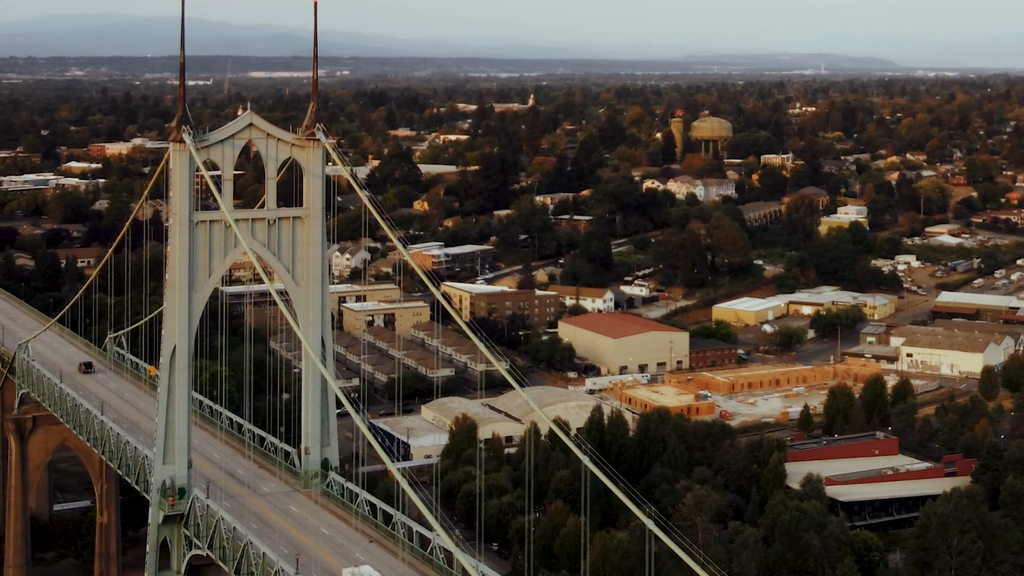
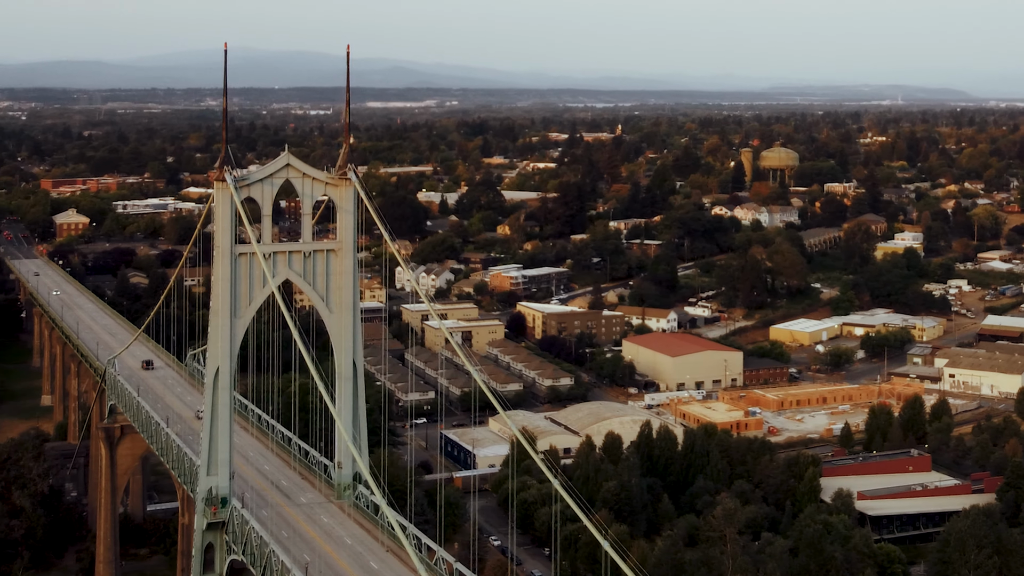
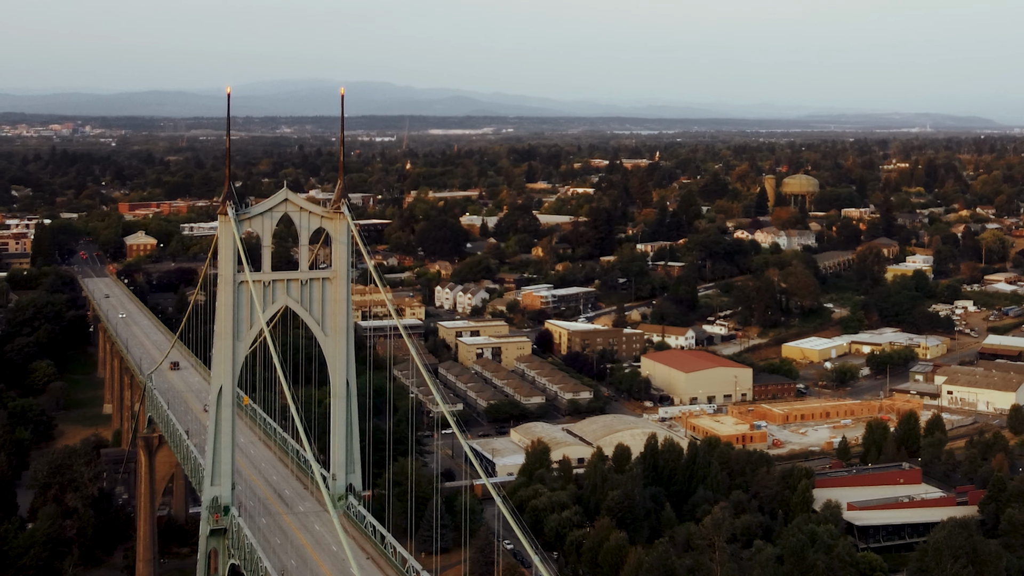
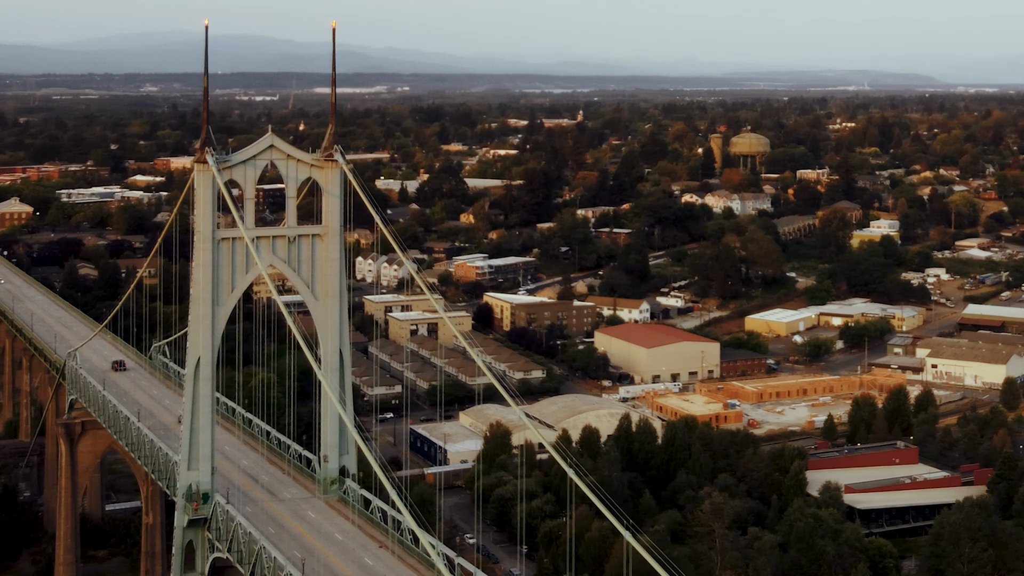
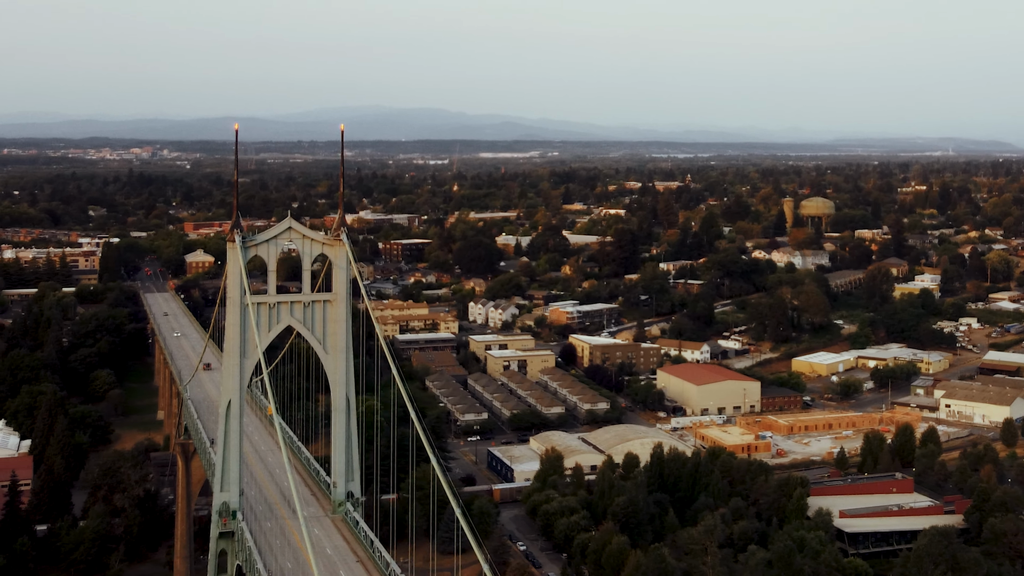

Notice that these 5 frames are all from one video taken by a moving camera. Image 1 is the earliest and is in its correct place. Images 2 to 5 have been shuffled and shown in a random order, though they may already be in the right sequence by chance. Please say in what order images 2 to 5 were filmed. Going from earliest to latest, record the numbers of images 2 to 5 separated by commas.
4, 2, 3, 5
